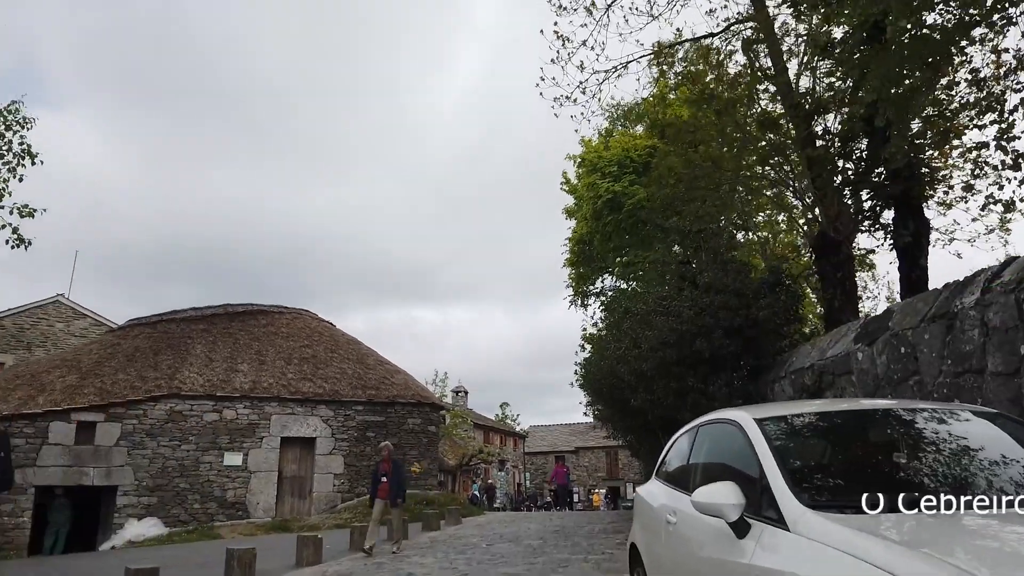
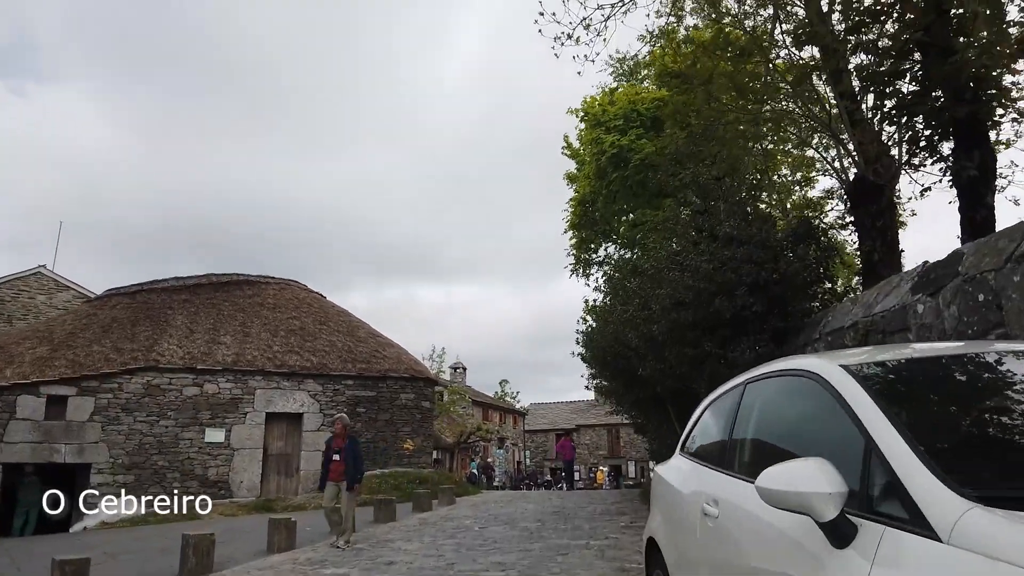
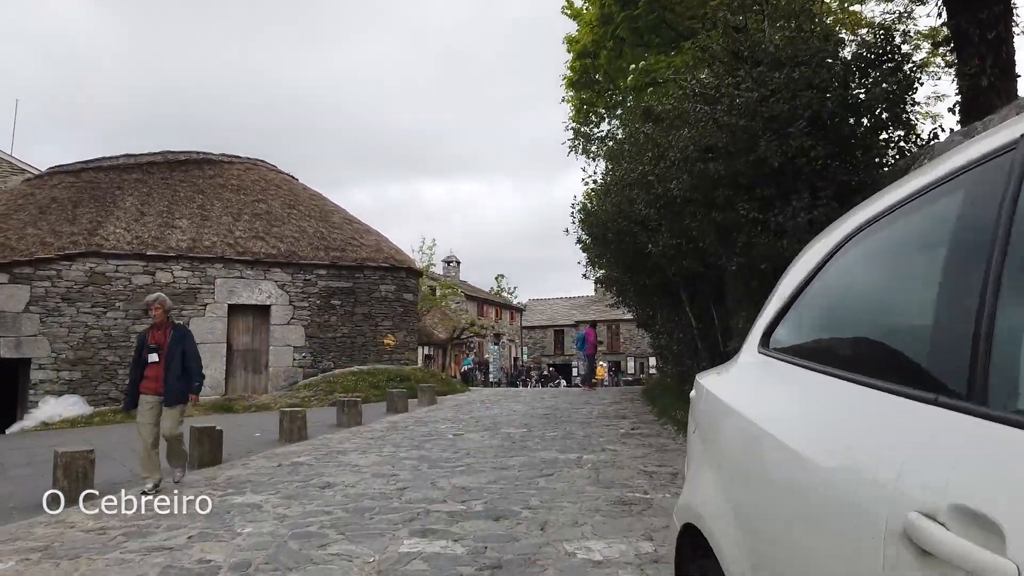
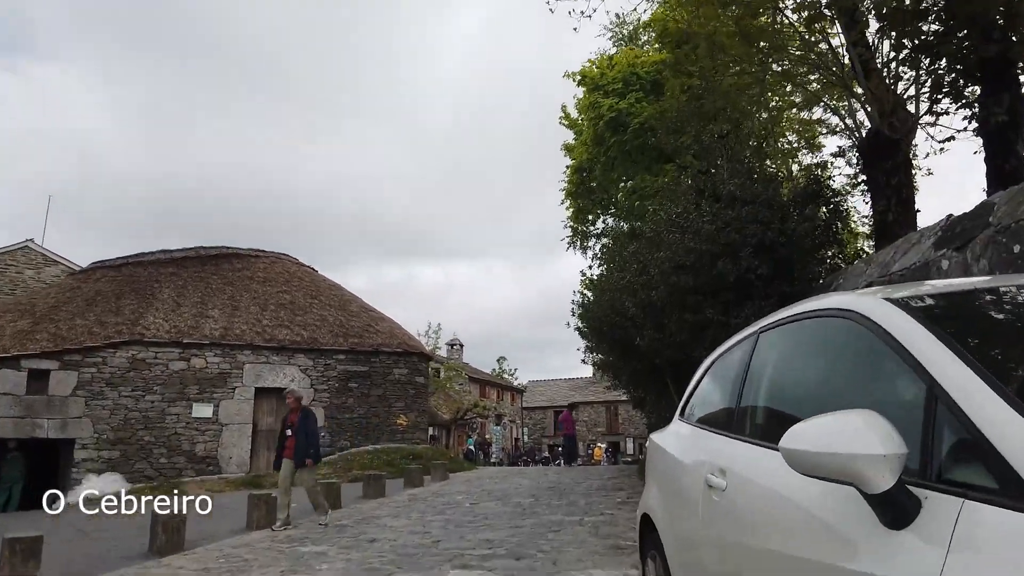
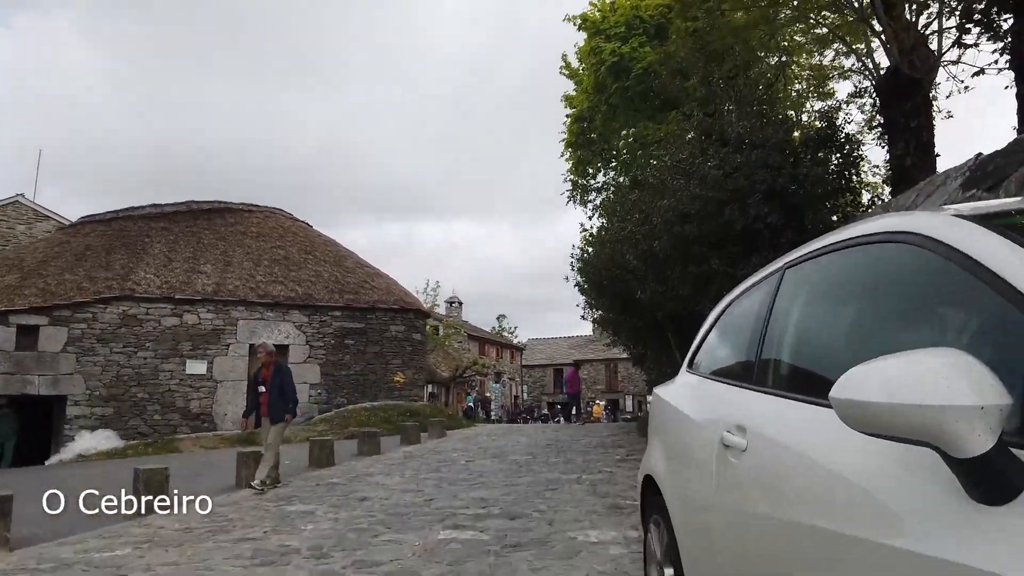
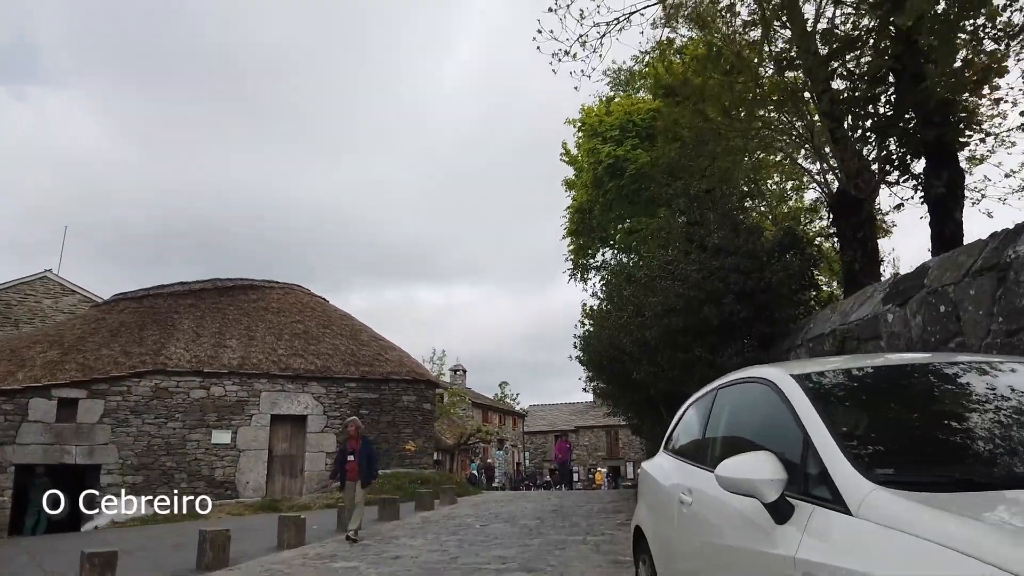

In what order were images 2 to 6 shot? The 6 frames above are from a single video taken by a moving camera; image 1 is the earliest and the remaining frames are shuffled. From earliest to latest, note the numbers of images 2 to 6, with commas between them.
6, 2, 4, 5, 3
